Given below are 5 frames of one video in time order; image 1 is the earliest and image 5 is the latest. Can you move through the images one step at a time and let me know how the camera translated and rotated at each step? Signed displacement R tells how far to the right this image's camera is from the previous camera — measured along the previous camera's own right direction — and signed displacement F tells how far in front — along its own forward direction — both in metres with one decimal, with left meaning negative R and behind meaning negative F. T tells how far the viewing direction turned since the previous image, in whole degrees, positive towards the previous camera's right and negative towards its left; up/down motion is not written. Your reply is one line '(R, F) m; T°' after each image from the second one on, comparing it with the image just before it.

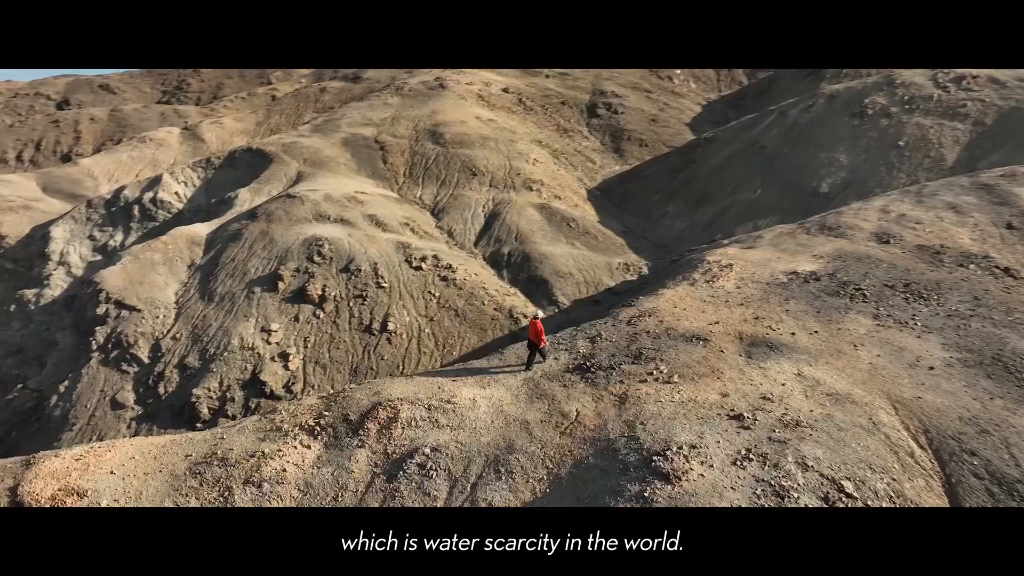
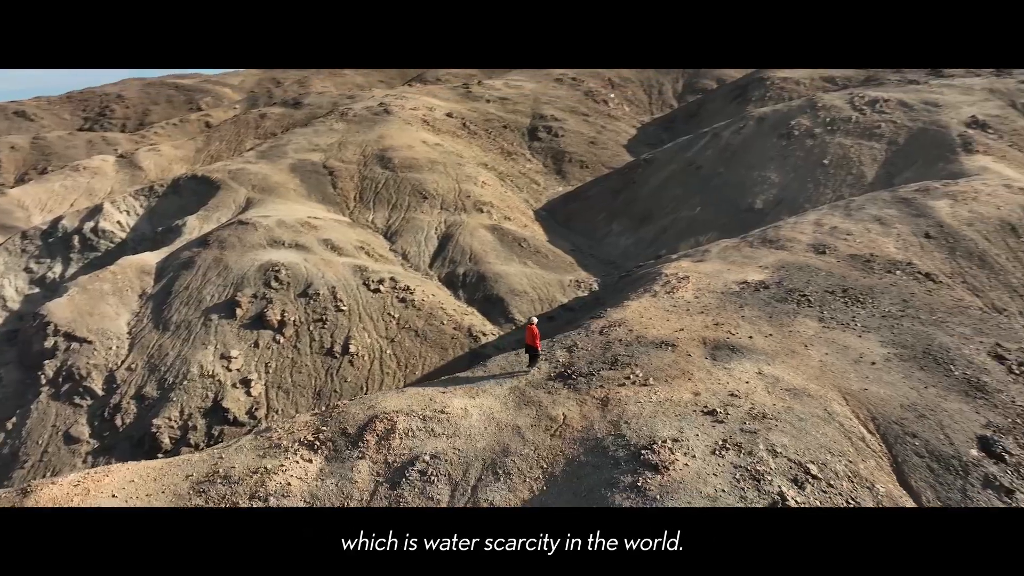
(-0.8, -0.8) m; +5°
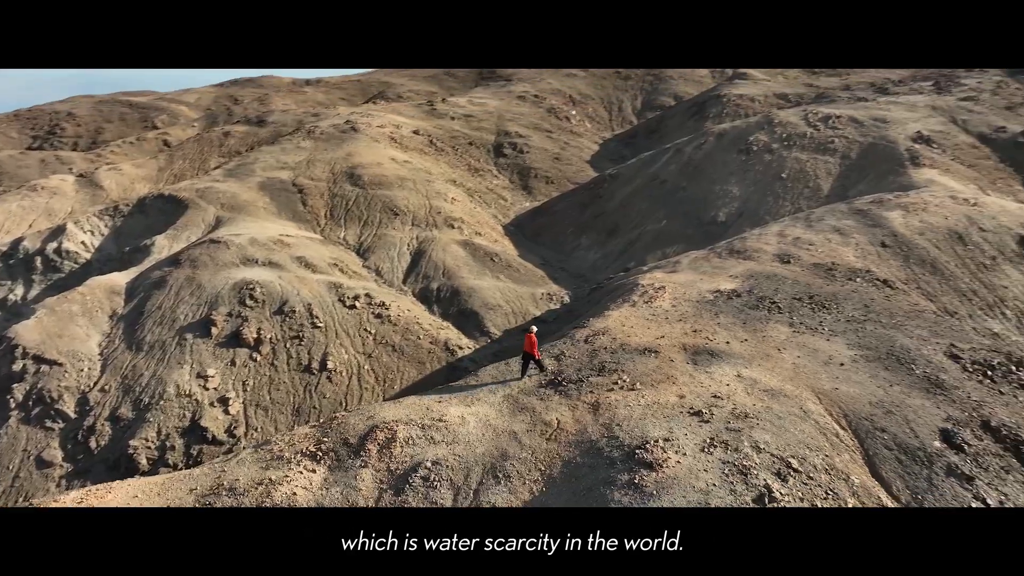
(-0.6, -0.5) m; +3°
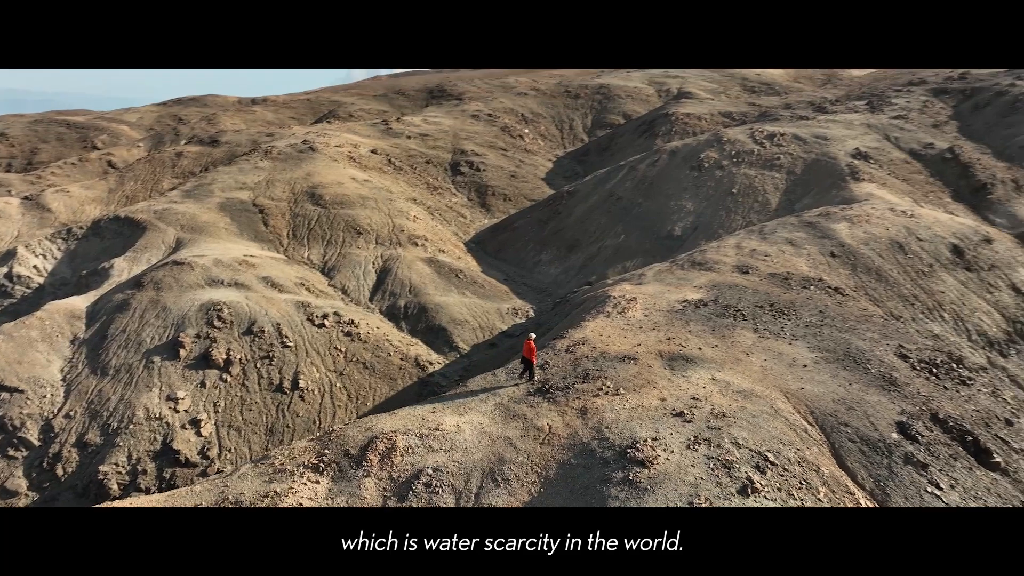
(-0.7, -0.6) m; +4°
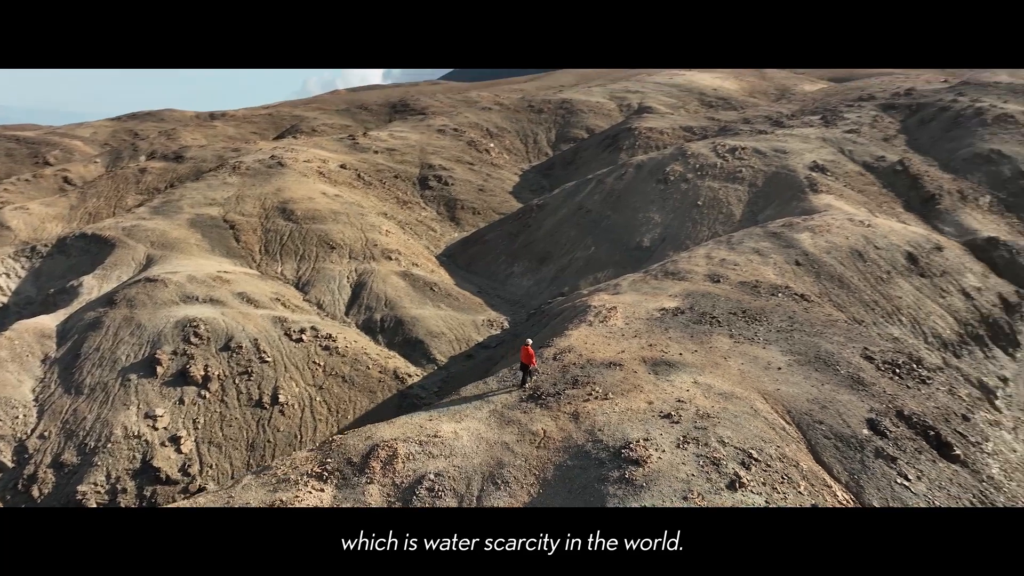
(-0.6, -0.5) m; +3°
